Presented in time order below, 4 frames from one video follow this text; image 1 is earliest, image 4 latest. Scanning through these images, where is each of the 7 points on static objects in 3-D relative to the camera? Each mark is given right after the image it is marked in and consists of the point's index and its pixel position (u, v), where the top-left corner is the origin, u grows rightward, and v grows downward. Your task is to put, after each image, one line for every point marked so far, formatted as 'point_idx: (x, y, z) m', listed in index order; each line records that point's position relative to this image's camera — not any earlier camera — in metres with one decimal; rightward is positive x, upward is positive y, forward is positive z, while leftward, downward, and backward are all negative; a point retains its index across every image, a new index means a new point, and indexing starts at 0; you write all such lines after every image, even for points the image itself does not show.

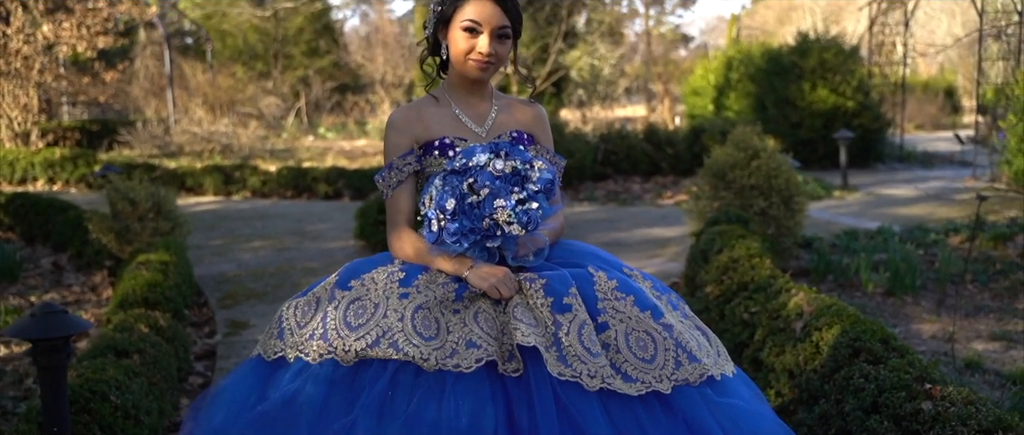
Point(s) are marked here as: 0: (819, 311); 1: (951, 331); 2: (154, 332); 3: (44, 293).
0: (+1.1, -0.3, +3.2) m
1: (+2.2, -0.6, +4.7) m
2: (-1.6, -0.5, +4.0) m
3: (-3.0, -0.5, +6.0) m
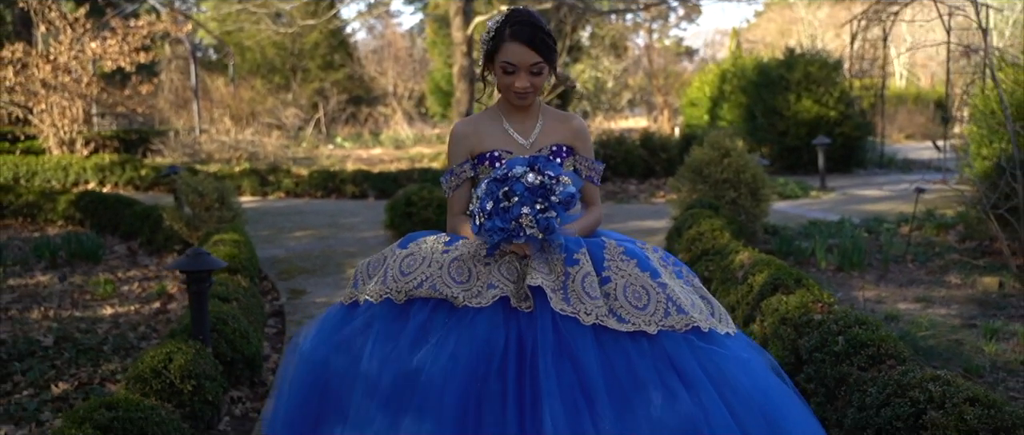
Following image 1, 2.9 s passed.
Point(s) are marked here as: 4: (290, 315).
0: (+1.1, -0.2, +4.3) m
1: (+2.3, -0.5, +5.8) m
2: (-1.5, -0.4, +5.1) m
3: (-2.9, -0.4, +7.0) m
4: (-1.3, -0.6, +5.4) m
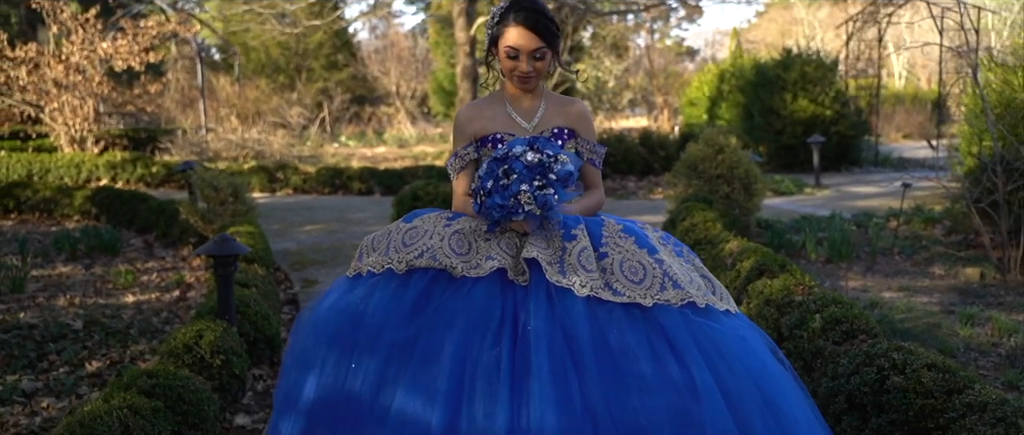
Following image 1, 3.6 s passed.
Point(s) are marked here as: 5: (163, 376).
0: (+1.1, -0.2, +4.6) m
1: (+2.3, -0.4, +6.1) m
2: (-1.5, -0.3, +5.4) m
3: (-2.9, -0.3, +7.3) m
4: (-1.3, -0.5, +5.7) m
5: (-1.2, -0.6, +3.2) m
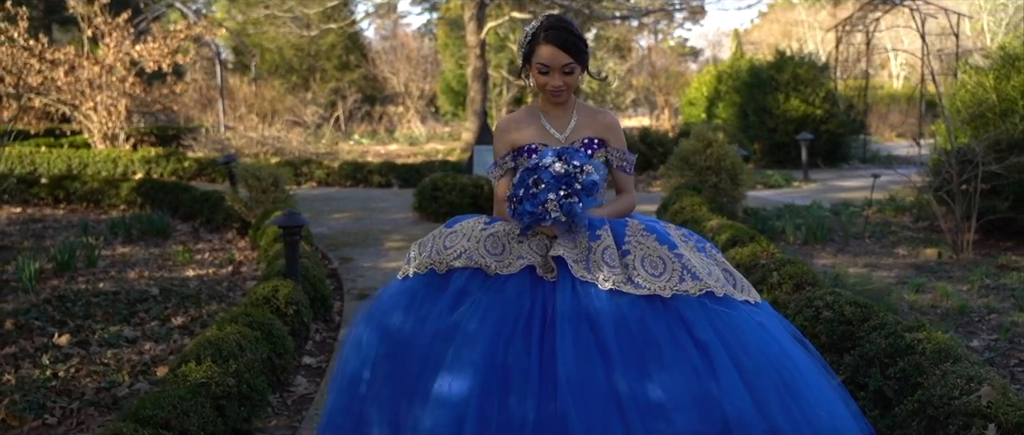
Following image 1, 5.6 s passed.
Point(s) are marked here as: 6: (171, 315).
0: (+1.2, -0.1, +5.4) m
1: (+2.4, -0.3, +6.9) m
2: (-1.4, -0.2, +6.3) m
3: (-2.8, -0.2, +8.2) m
4: (-1.2, -0.4, +6.6) m
5: (-1.1, -0.4, +4.1) m
6: (-2.0, -0.6, +5.3) m
